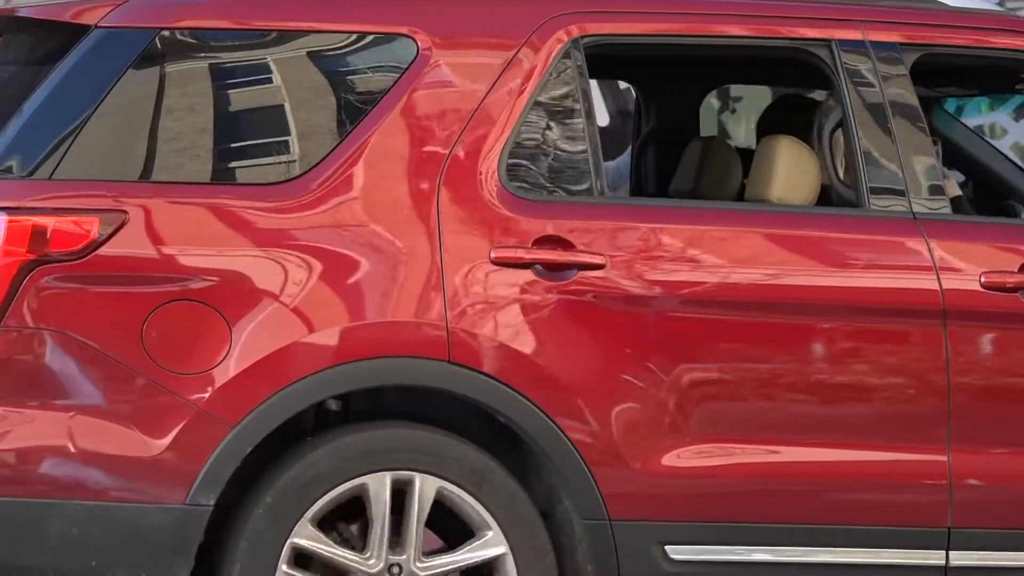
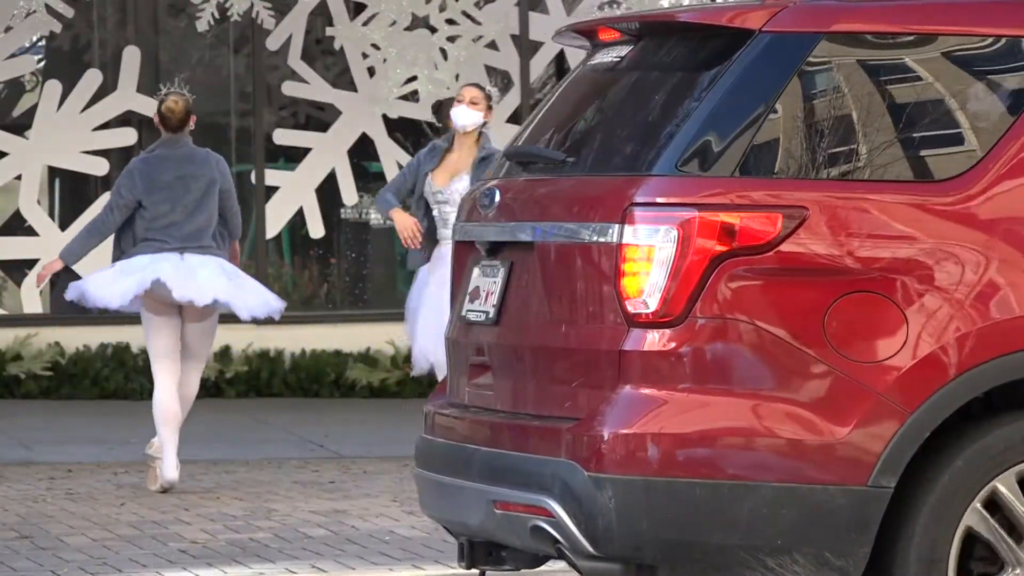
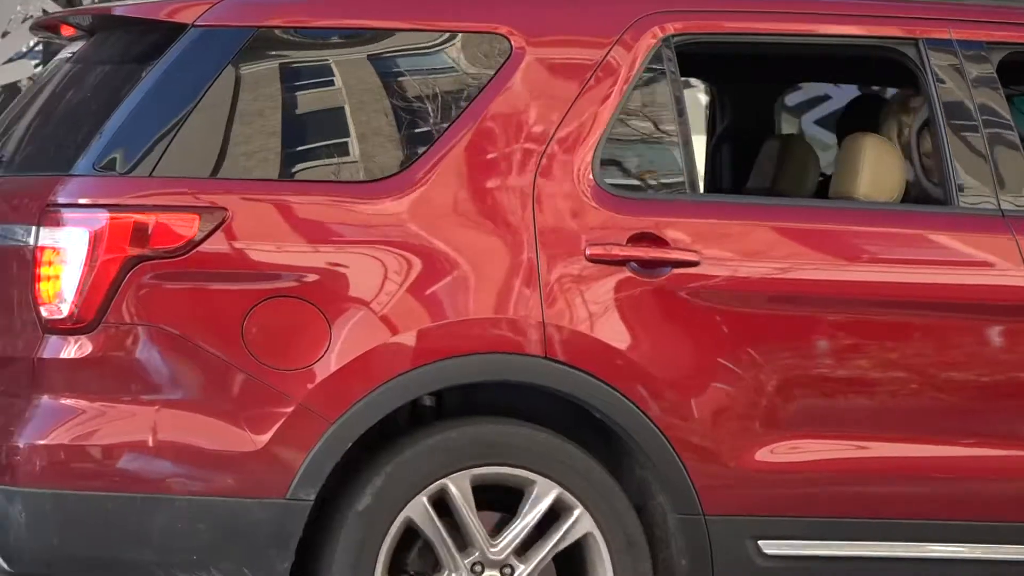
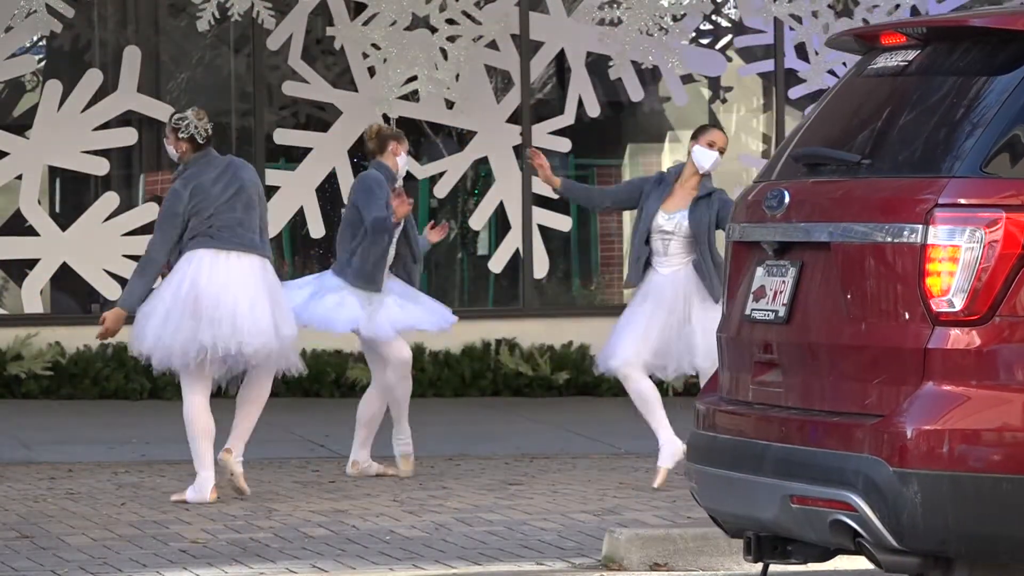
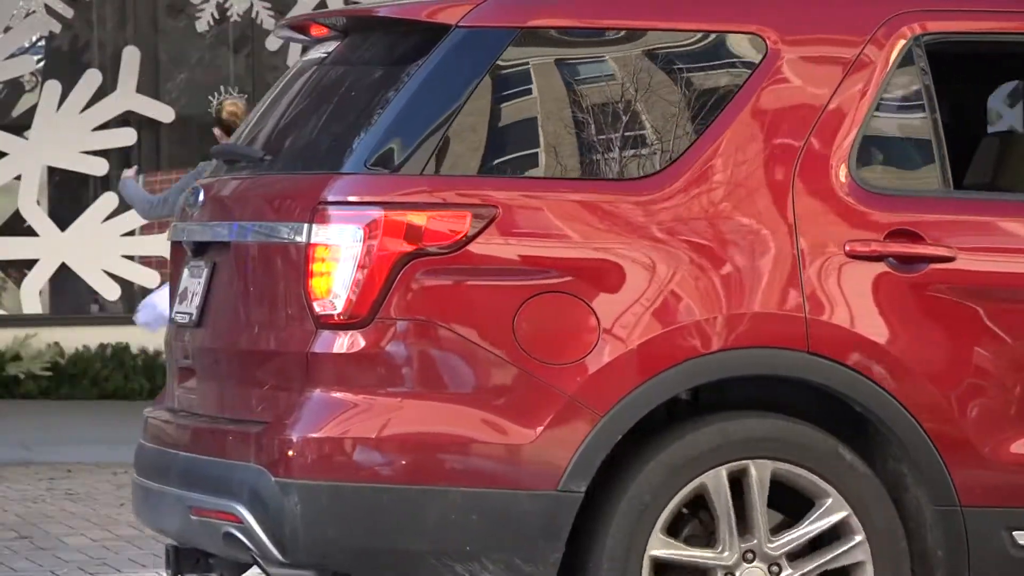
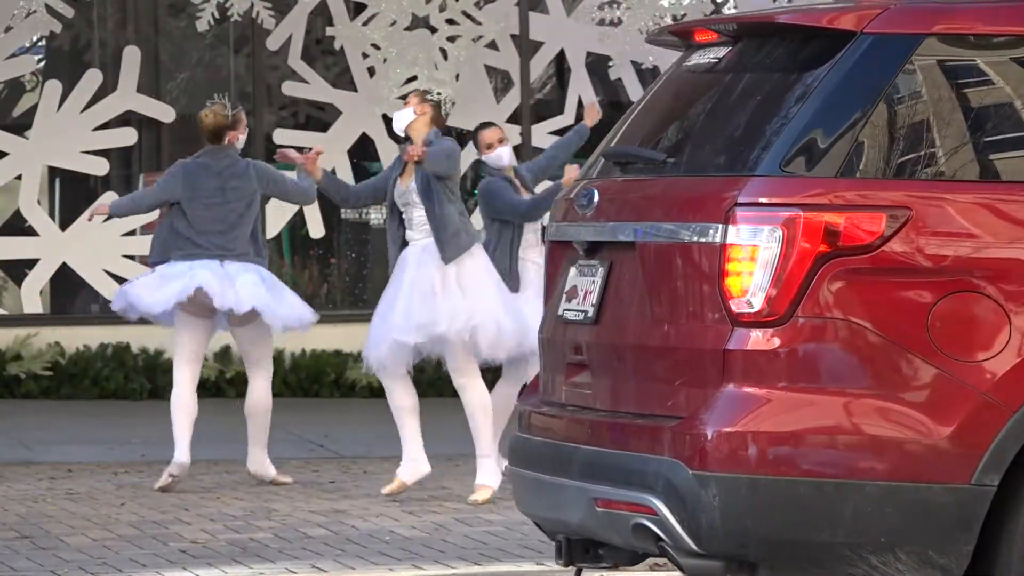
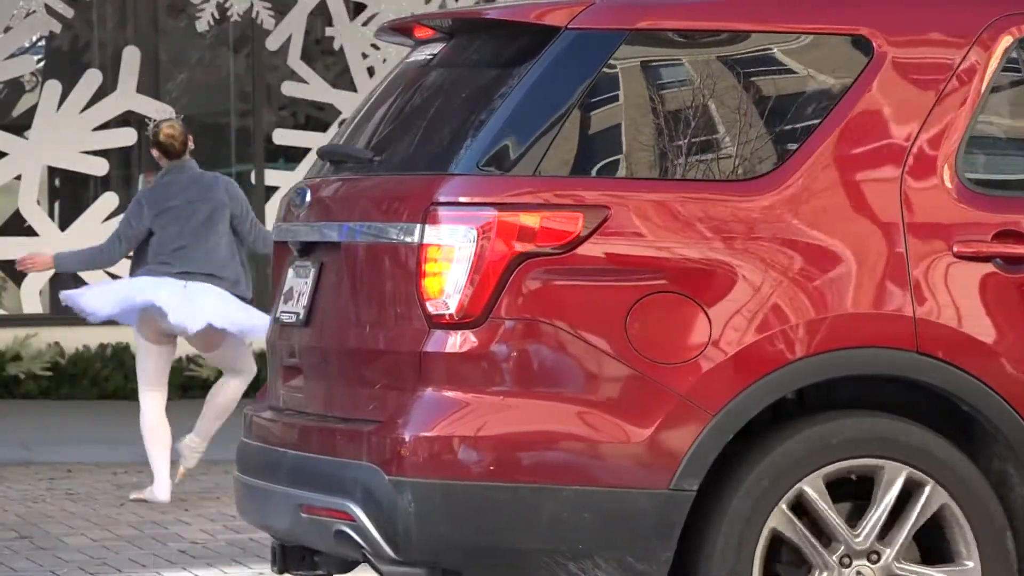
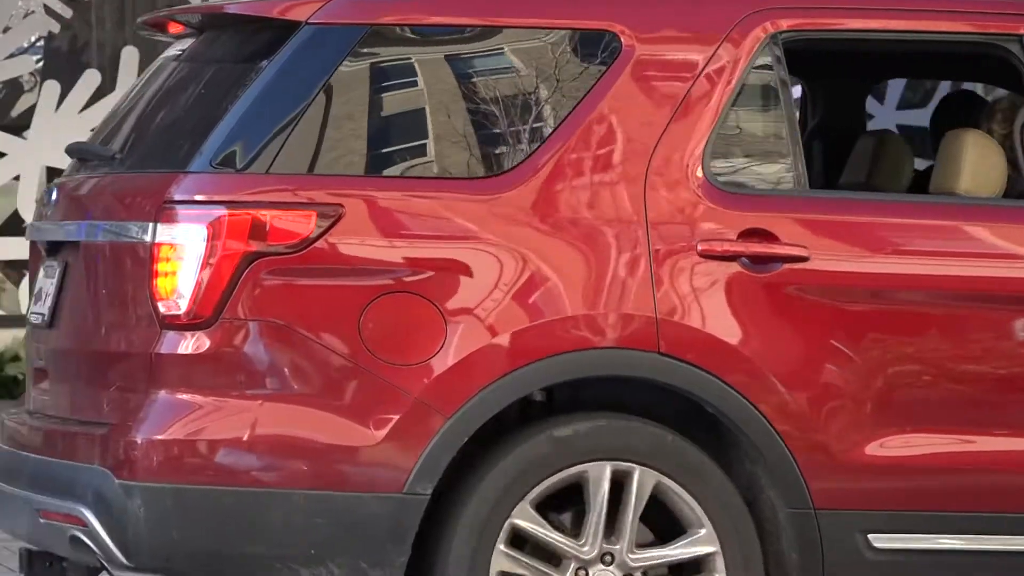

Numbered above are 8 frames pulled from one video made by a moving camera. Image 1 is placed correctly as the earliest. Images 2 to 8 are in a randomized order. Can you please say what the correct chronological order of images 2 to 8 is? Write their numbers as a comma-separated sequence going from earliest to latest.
3, 8, 5, 7, 2, 6, 4
